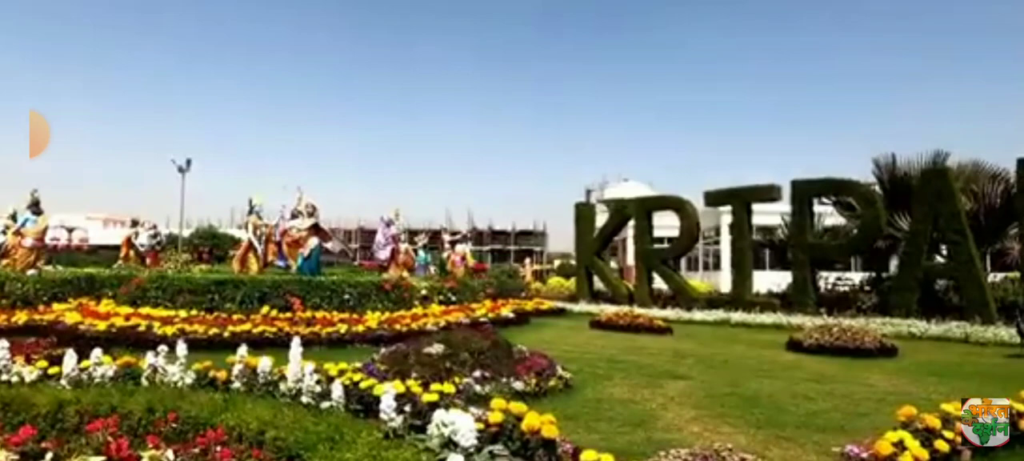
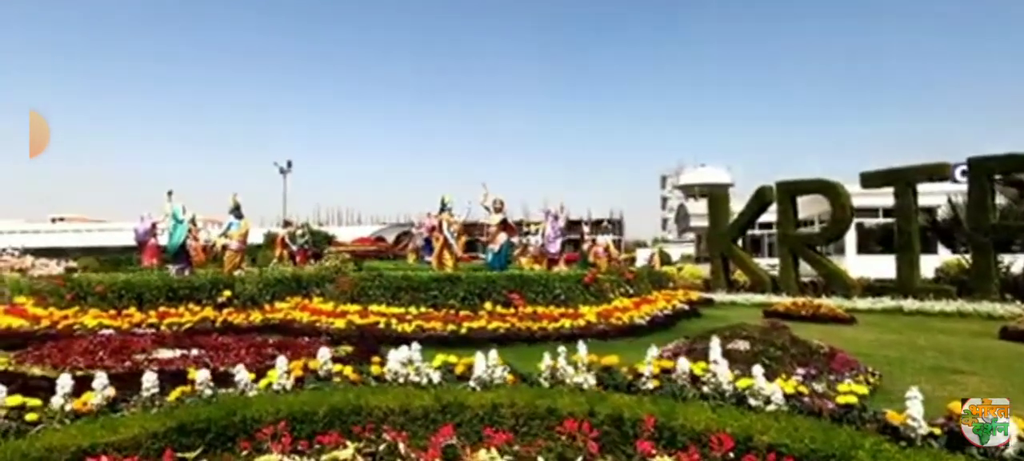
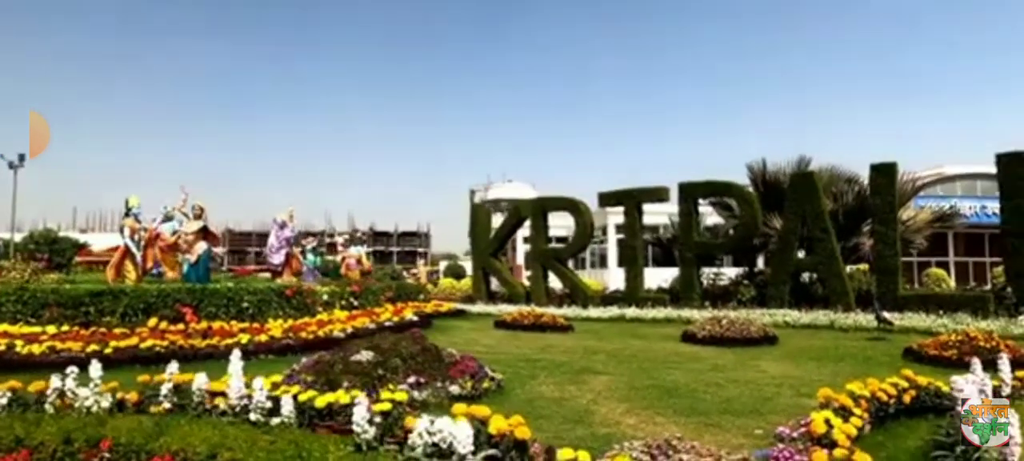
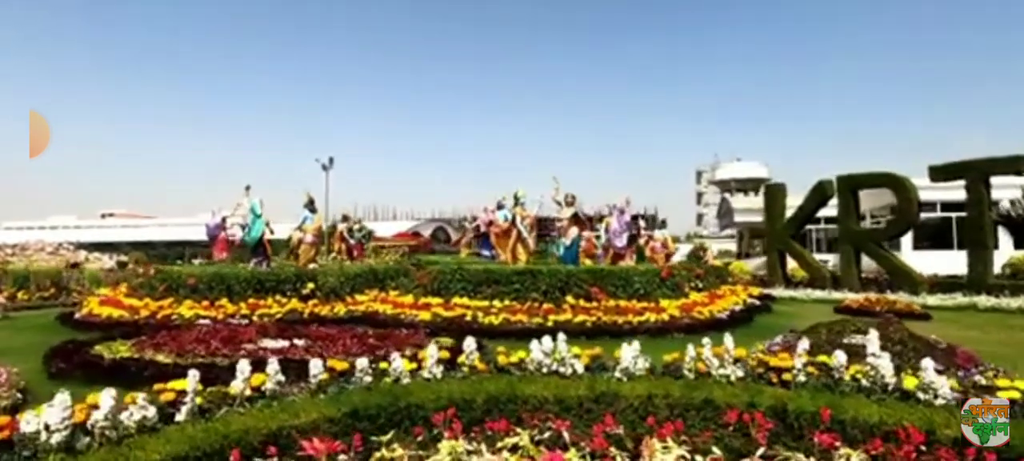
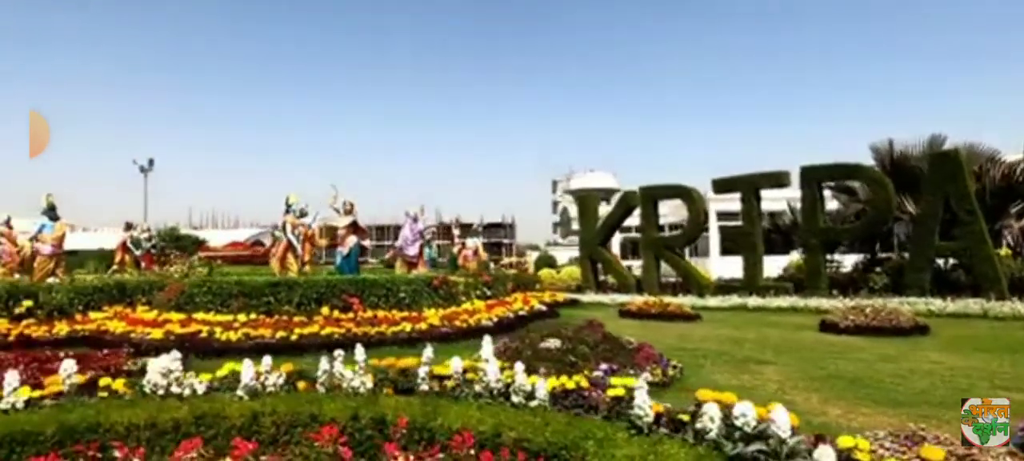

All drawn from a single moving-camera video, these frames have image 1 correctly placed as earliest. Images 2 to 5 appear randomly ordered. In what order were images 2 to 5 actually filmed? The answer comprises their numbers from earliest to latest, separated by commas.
3, 5, 2, 4
